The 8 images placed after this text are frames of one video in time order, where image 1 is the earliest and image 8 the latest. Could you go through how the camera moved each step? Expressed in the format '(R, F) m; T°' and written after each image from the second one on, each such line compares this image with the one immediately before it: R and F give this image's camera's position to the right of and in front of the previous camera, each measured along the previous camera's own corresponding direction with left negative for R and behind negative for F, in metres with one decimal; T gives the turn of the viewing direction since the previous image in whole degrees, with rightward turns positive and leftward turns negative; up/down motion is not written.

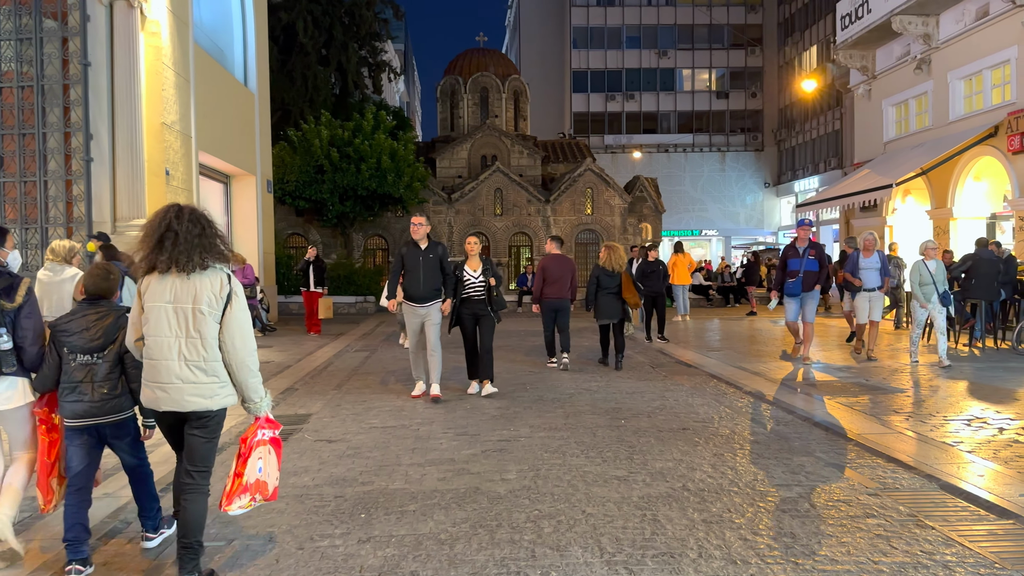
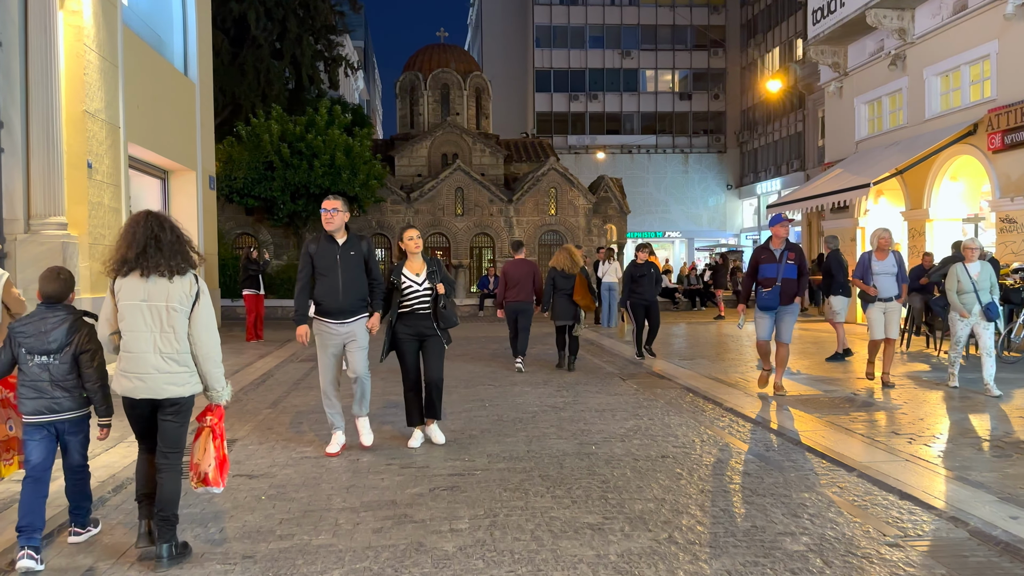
(+0.1, +1.0) m; +3°
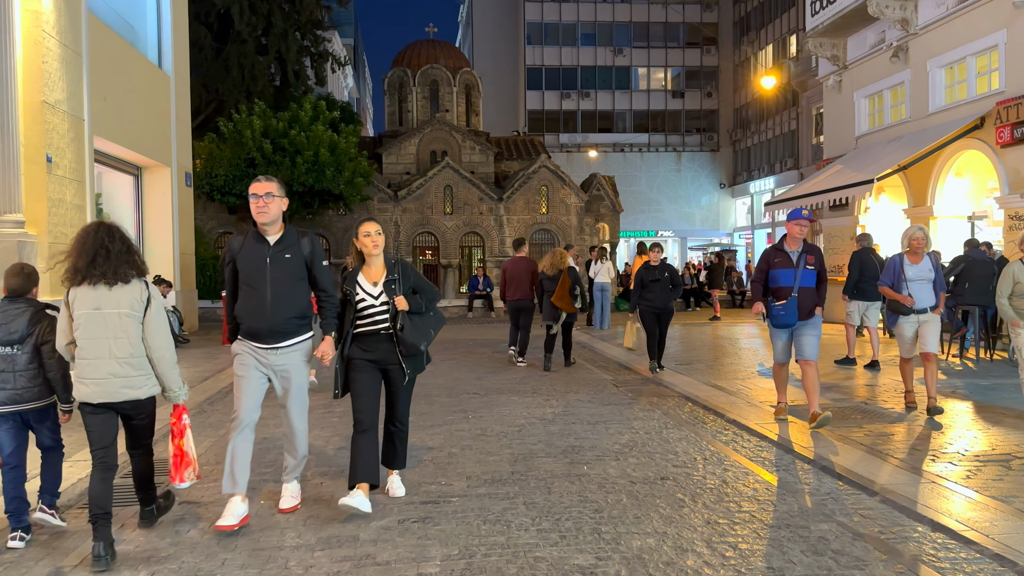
(+0.1, +0.6) m; +1°
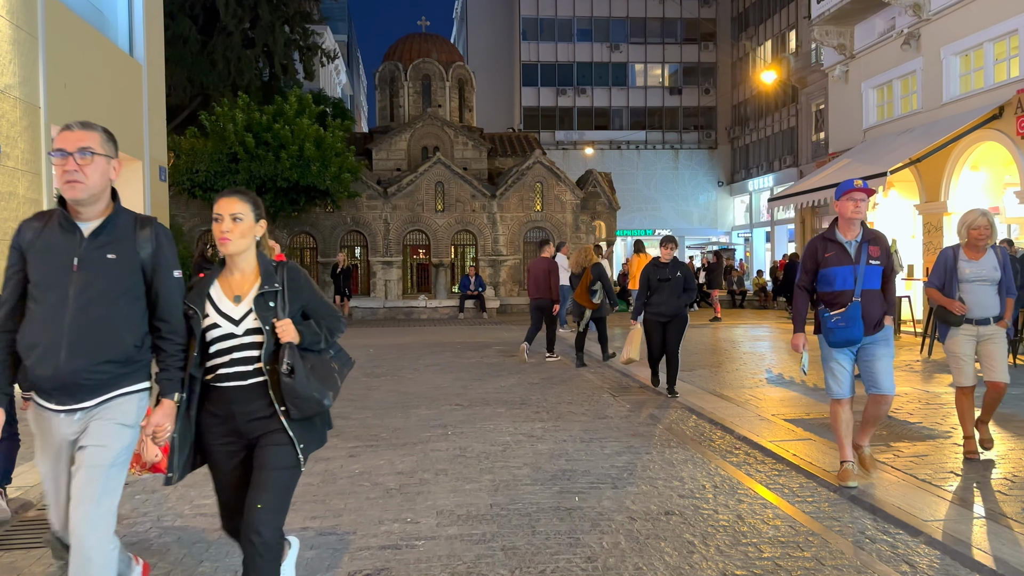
(+0.1, +0.8) m; 0°
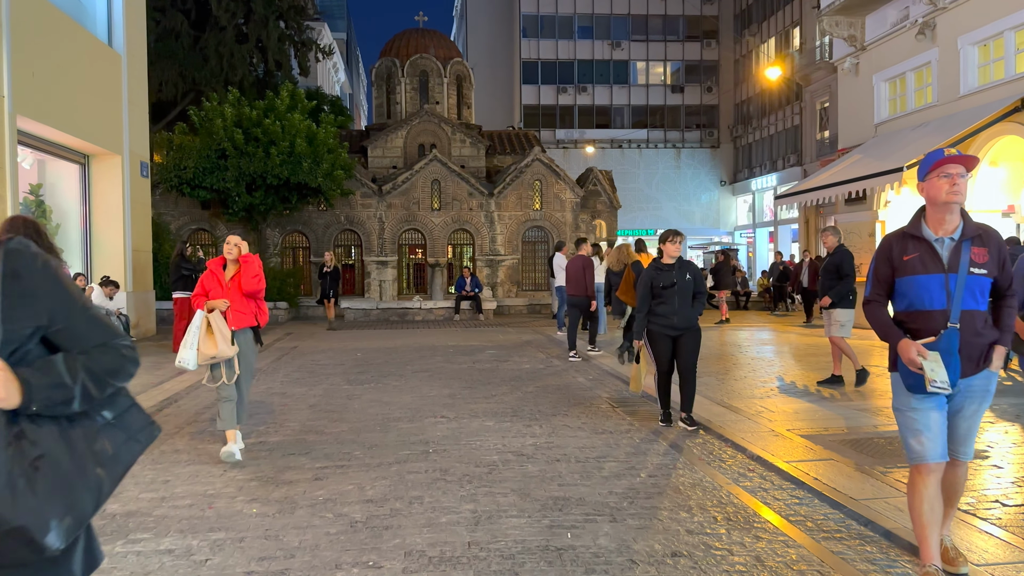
(+0.1, +0.7) m; 0°
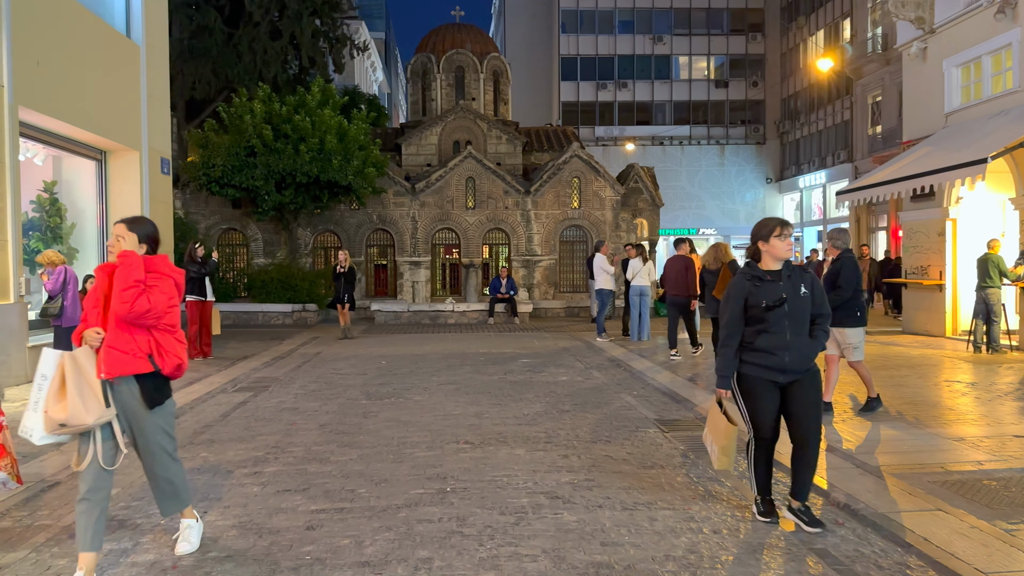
(0.0, +1.0) m; -3°
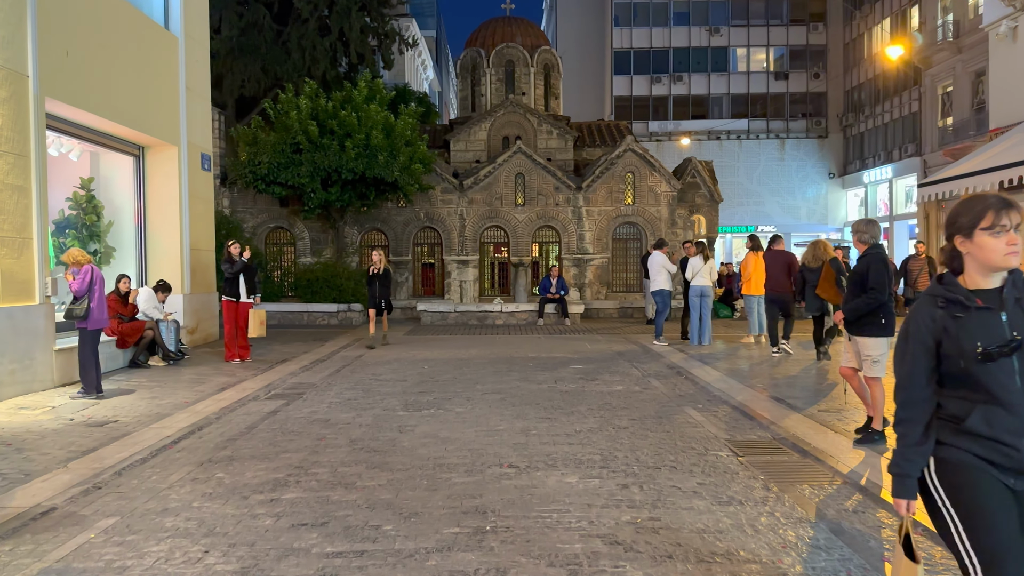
(0.0, +0.8) m; -4°
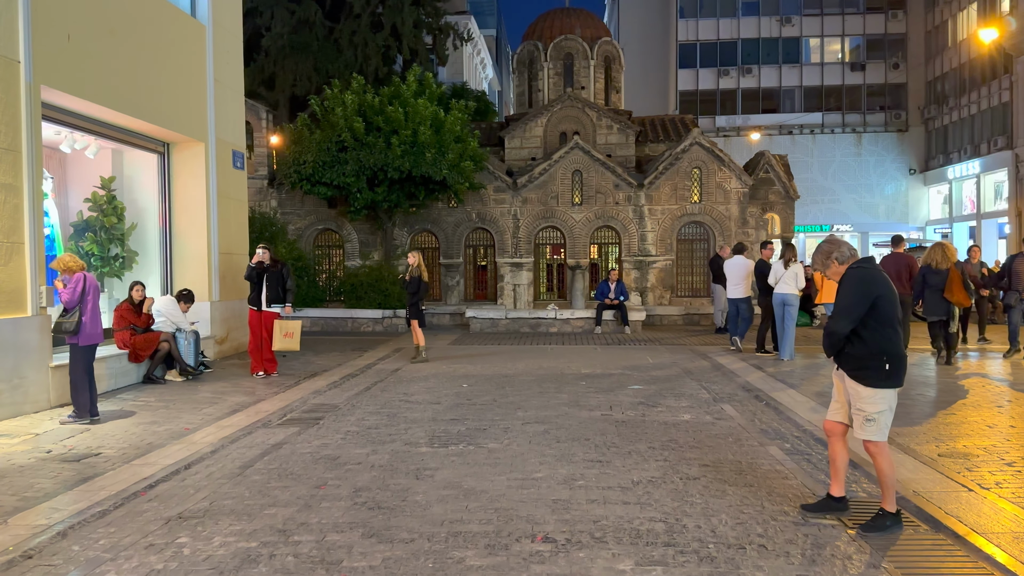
(+0.1, +1.4) m; -4°
